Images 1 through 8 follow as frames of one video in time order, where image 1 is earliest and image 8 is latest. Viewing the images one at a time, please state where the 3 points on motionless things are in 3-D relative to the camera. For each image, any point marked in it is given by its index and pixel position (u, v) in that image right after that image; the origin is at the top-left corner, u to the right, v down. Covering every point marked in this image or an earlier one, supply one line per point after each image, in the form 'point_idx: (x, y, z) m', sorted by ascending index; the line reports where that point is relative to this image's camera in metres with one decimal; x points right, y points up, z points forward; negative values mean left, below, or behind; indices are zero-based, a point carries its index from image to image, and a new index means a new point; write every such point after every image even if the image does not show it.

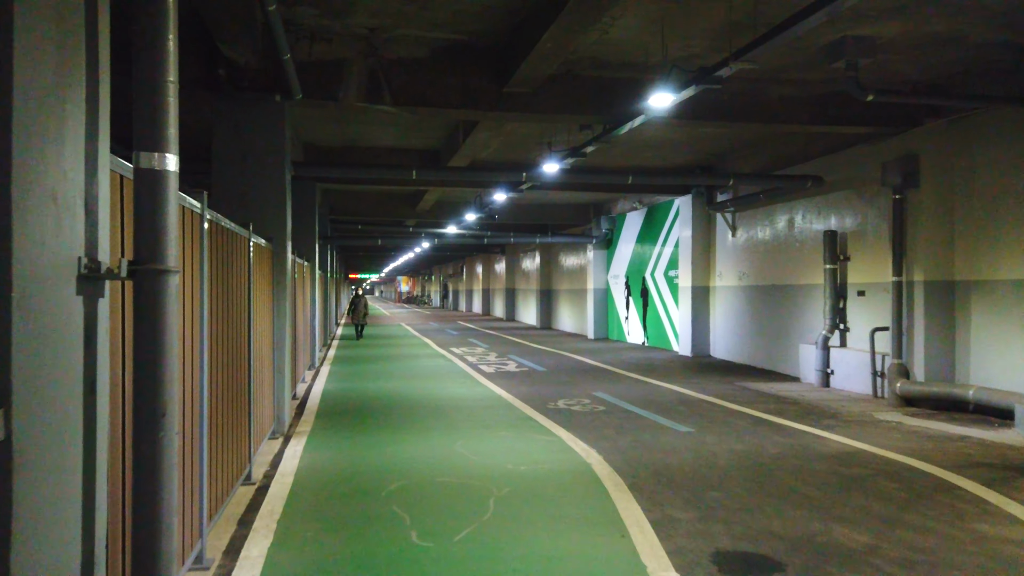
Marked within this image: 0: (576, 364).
0: (+1.3, -1.6, +15.9) m
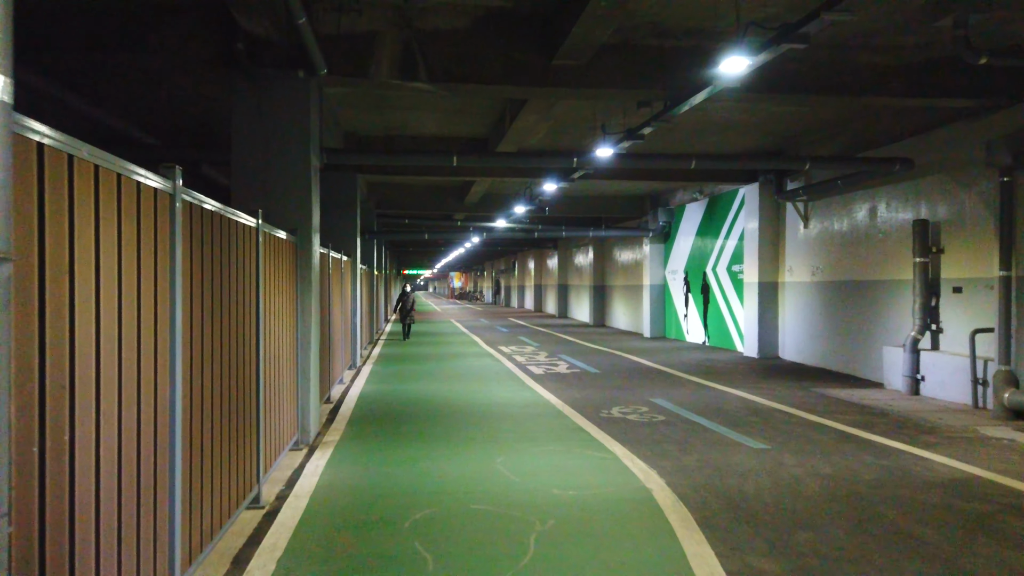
0: (+2.4, -1.6, +14.8) m
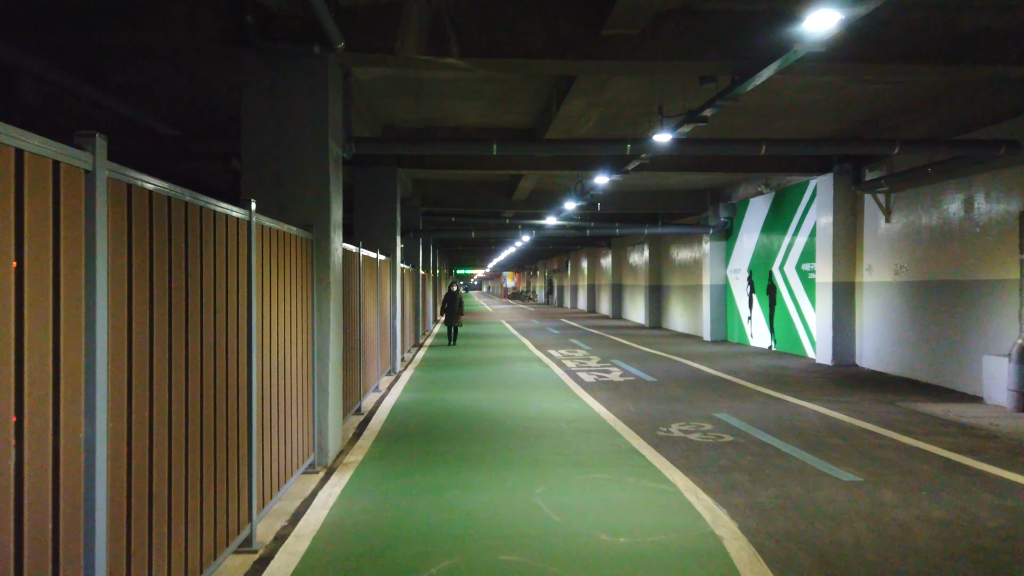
0: (+3.3, -1.6, +13.6) m
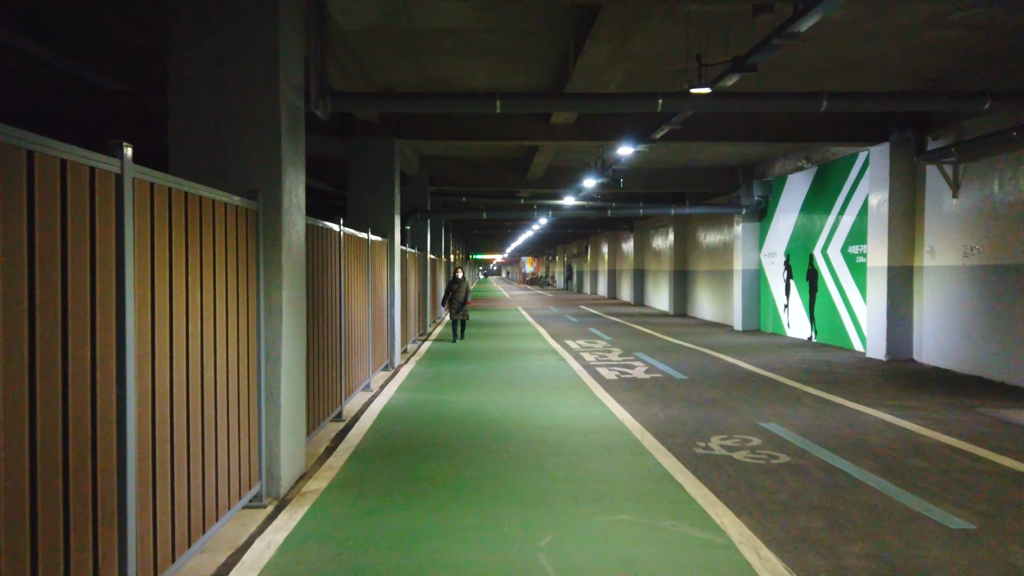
0: (+3.5, -1.3, +12.1) m
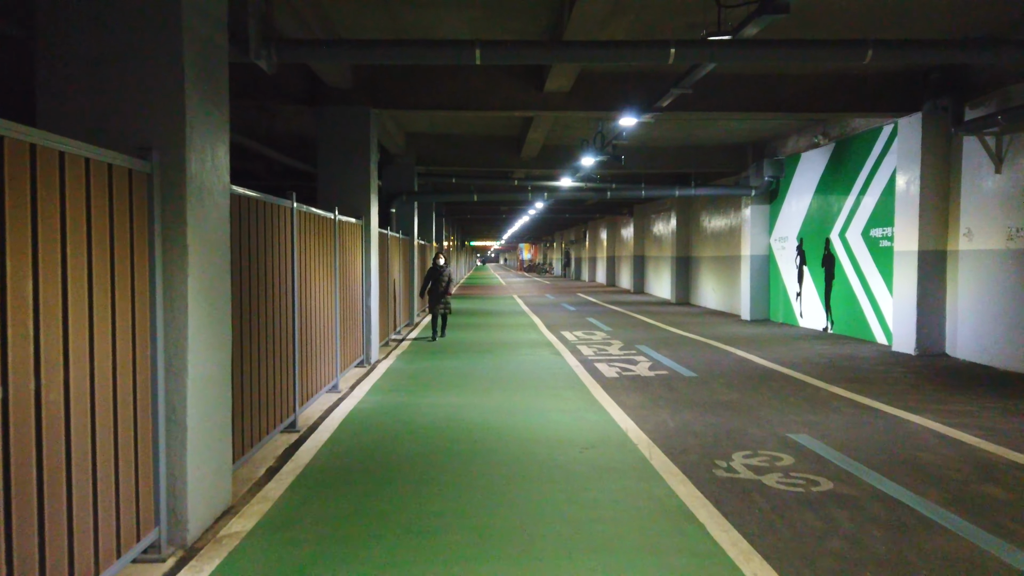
0: (+3.3, -1.1, +10.8) m
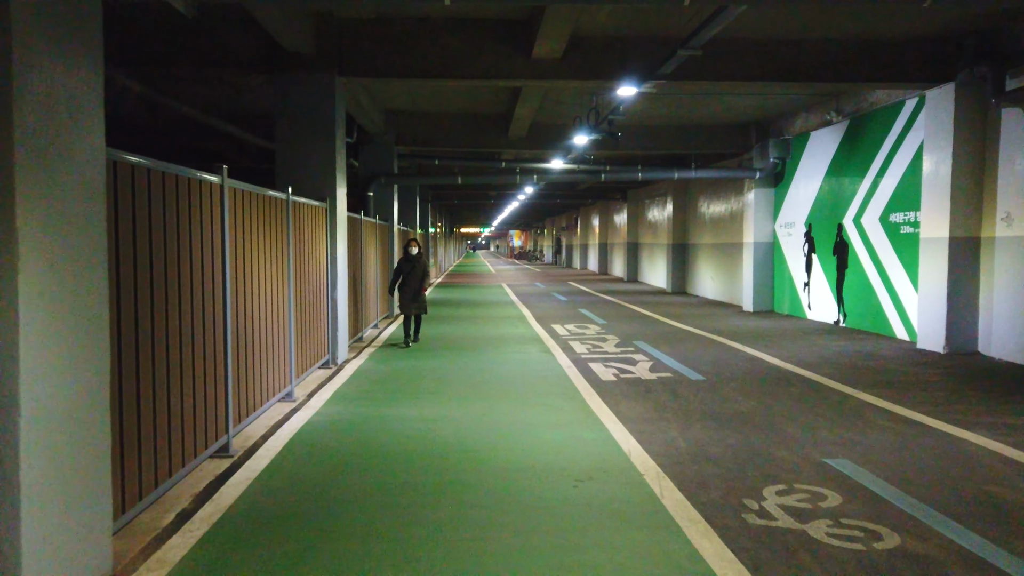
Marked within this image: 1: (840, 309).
0: (+3.1, -1.0, +9.7) m
1: (+6.2, -0.4, +13.8) m
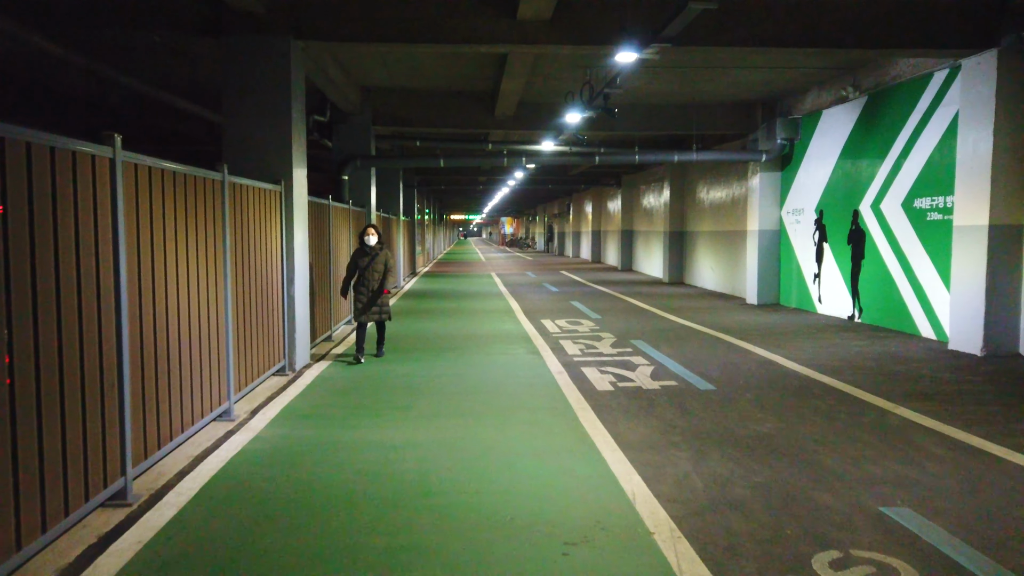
0: (+2.9, -1.0, +8.5) m
1: (+6.0, -0.3, +12.7) m
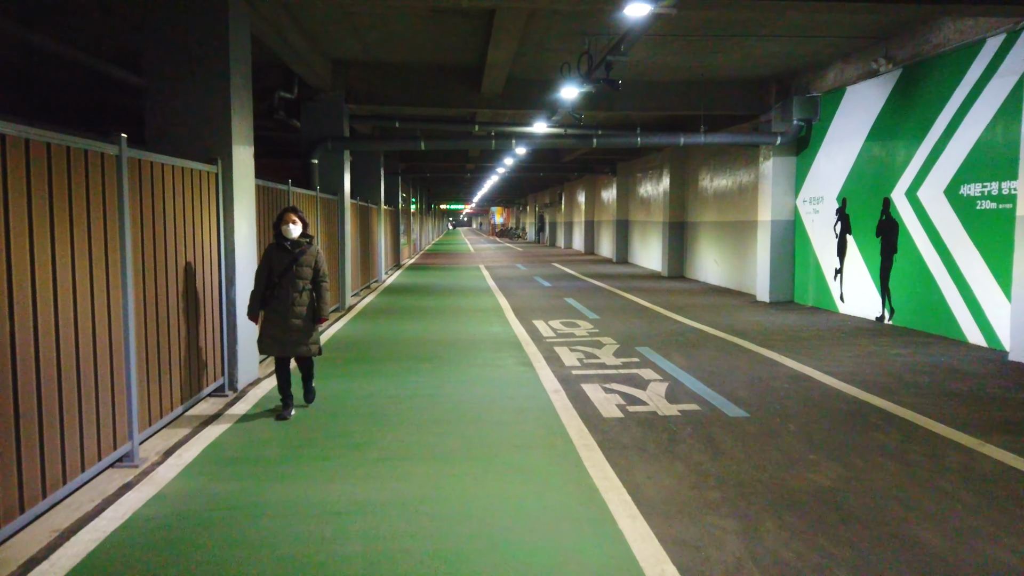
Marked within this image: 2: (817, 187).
0: (+2.8, -1.0, +7.1) m
1: (+5.8, -0.2, +11.3) m
2: (+5.7, +1.9, +13.4) m
